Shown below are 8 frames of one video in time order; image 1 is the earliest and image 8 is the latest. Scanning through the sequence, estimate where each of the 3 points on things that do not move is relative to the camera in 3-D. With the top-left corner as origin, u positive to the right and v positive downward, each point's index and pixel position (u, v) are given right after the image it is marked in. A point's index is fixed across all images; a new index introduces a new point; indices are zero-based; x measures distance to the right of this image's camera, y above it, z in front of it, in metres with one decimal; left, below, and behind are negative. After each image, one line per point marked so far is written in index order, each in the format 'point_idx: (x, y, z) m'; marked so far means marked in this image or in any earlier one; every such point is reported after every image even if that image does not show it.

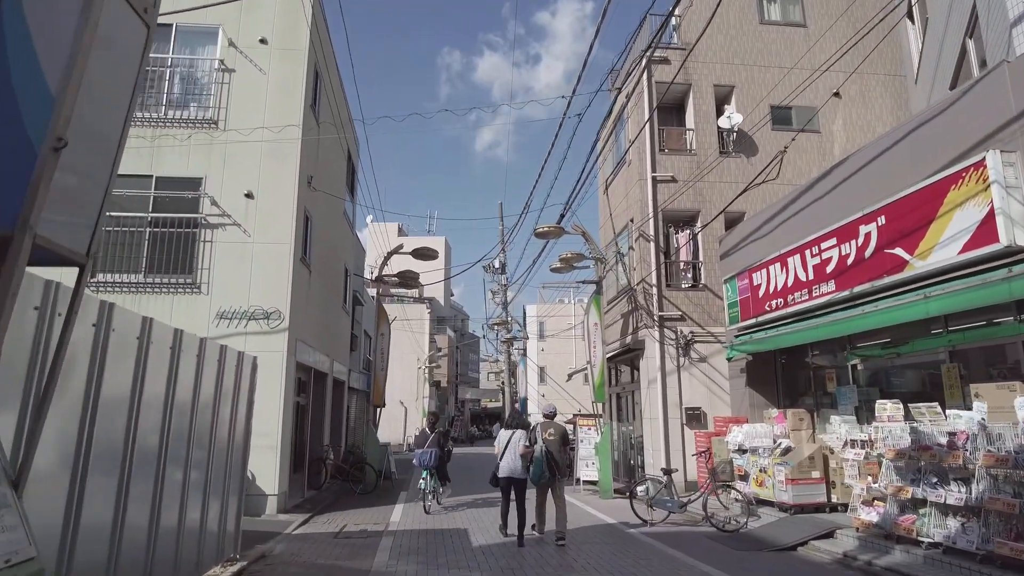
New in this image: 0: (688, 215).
0: (+4.2, +1.7, +15.4) m
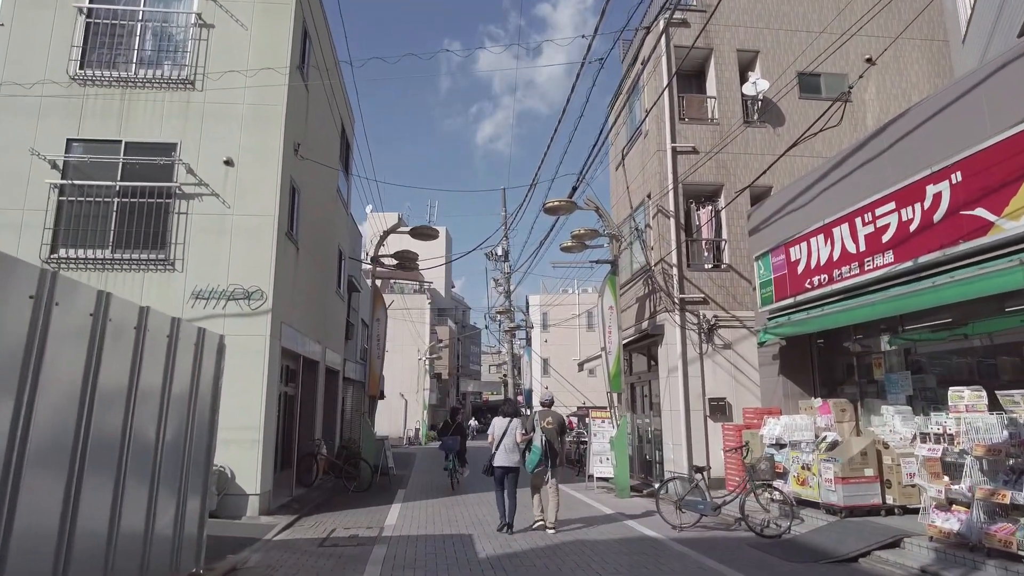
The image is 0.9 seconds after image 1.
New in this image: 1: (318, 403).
0: (+4.3, +2.1, +14.2) m
1: (-4.3, -2.5, +14.4) m
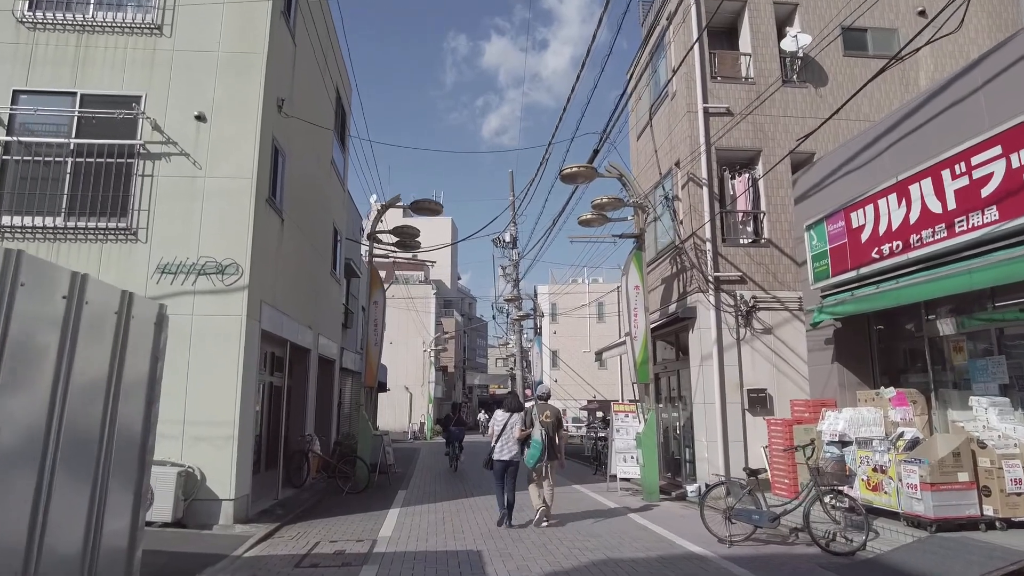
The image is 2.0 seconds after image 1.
0: (+4.6, +2.5, +12.7) m
1: (-4.0, -2.1, +13.0) m
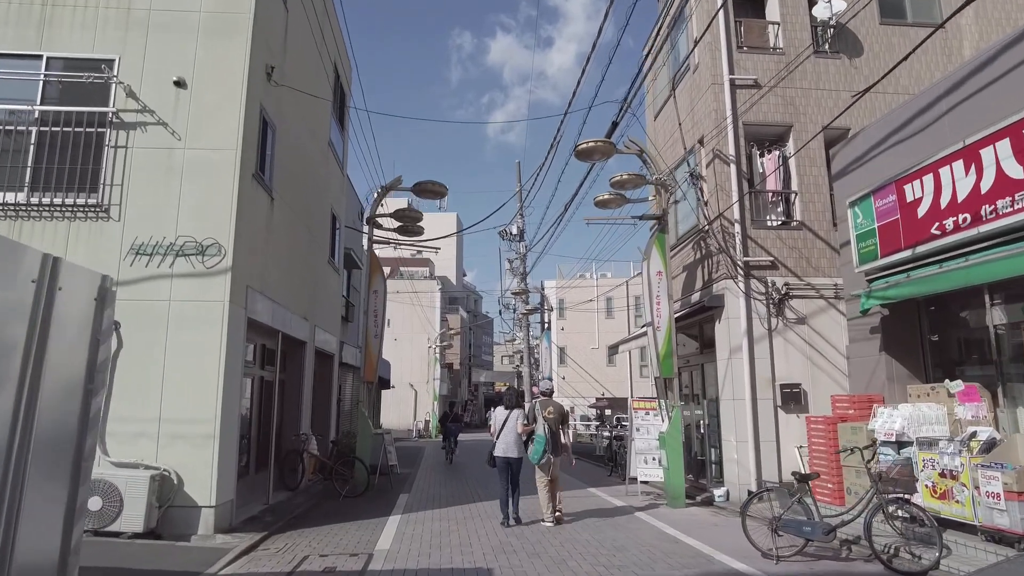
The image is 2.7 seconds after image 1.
0: (+4.7, +2.8, +11.7) m
1: (-3.8, -1.9, +12.1) m
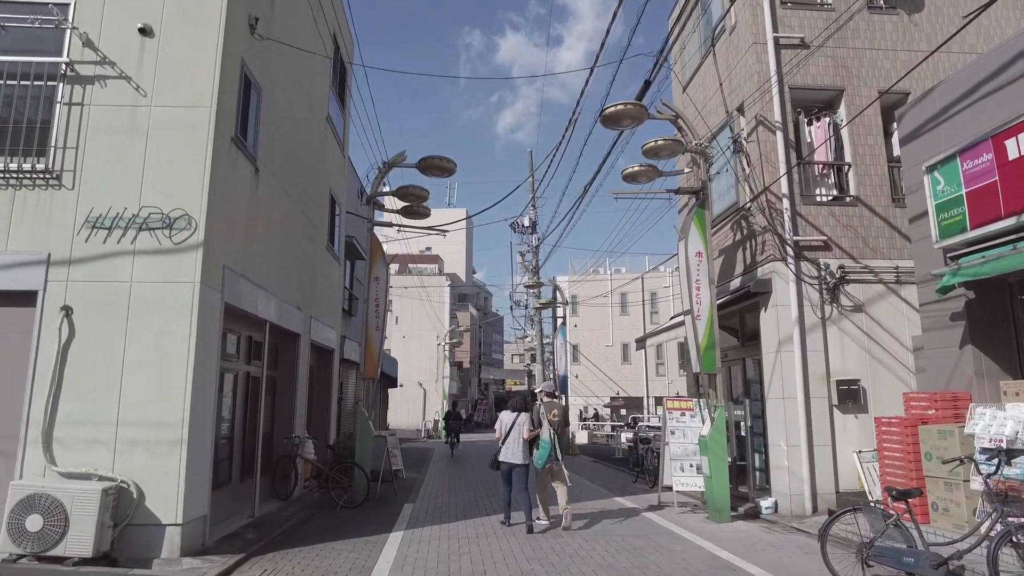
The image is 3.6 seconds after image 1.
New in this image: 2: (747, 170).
0: (+5.0, +3.0, +10.4) m
1: (-3.5, -1.7, +10.9) m
2: (+3.7, +1.9, +10.3) m
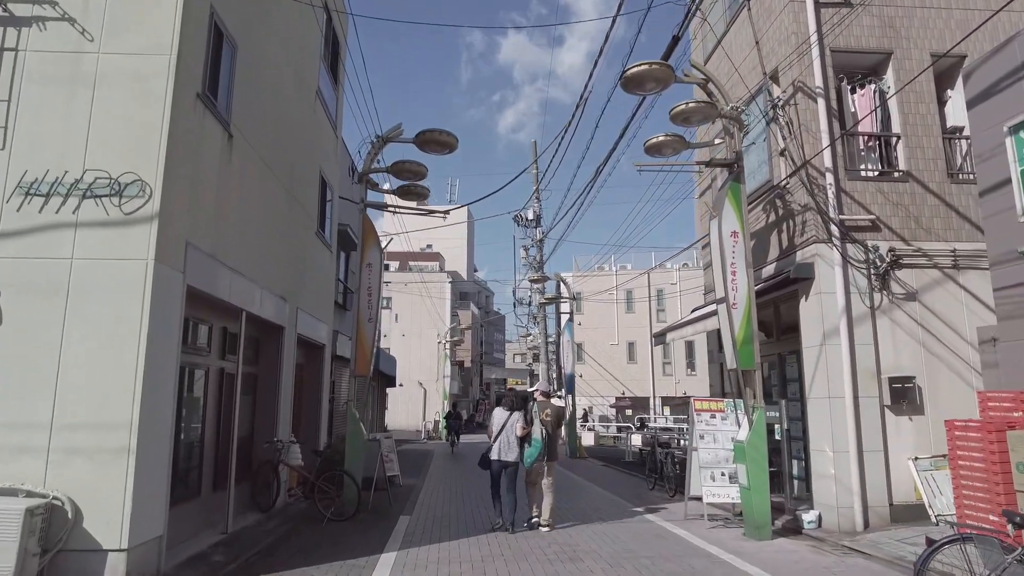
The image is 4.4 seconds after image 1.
0: (+5.1, +3.2, +9.3) m
1: (-3.4, -1.5, +9.9) m
2: (+3.8, +2.1, +9.2) m
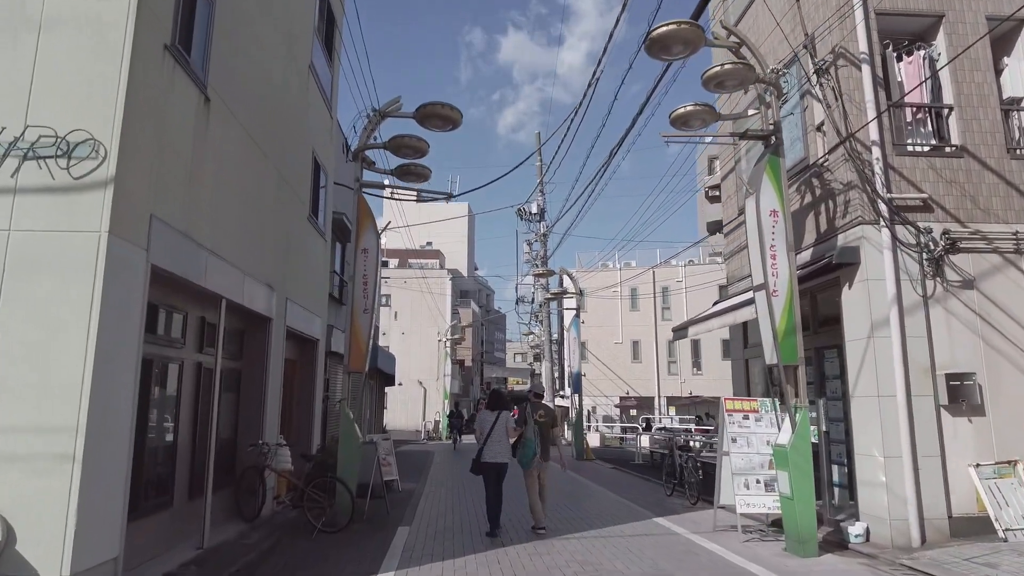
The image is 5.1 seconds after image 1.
0: (+5.3, +3.4, +8.5) m
1: (-3.3, -1.3, +9.0) m
2: (+4.0, +2.2, +8.4) m
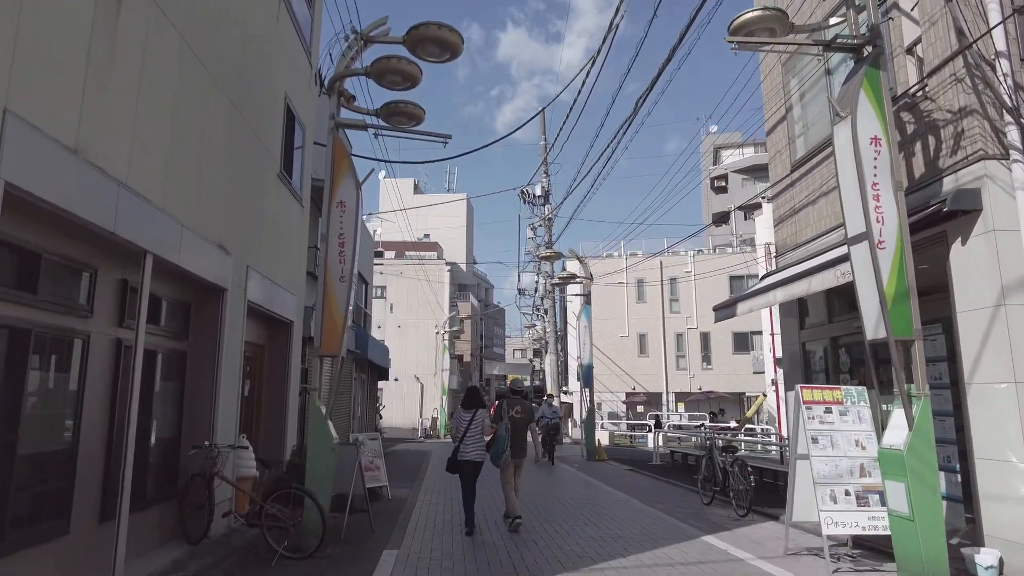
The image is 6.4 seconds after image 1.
0: (+5.4, +3.8, +6.7) m
1: (-3.1, -0.9, +7.2) m
2: (+4.1, +2.6, +6.6) m
